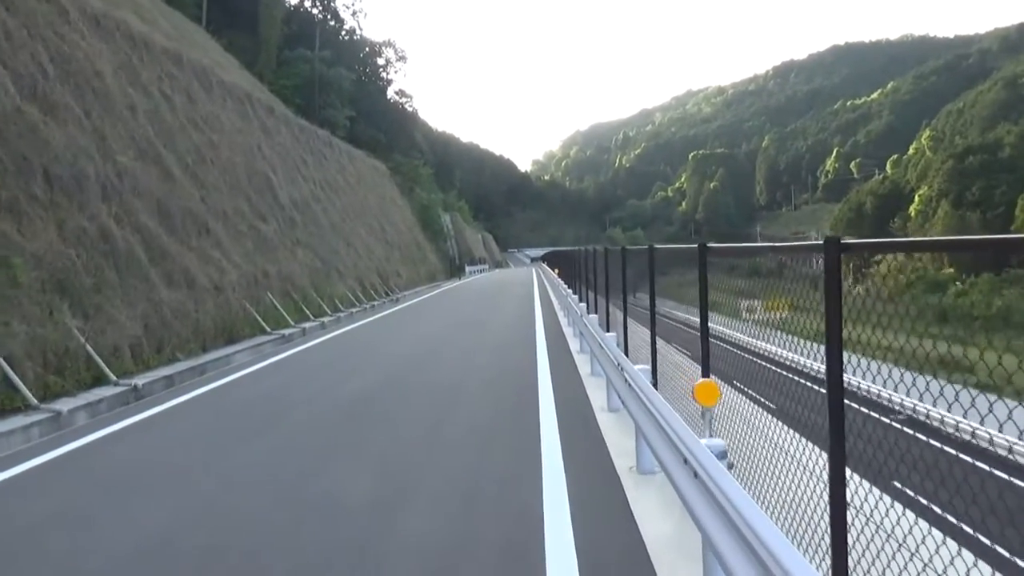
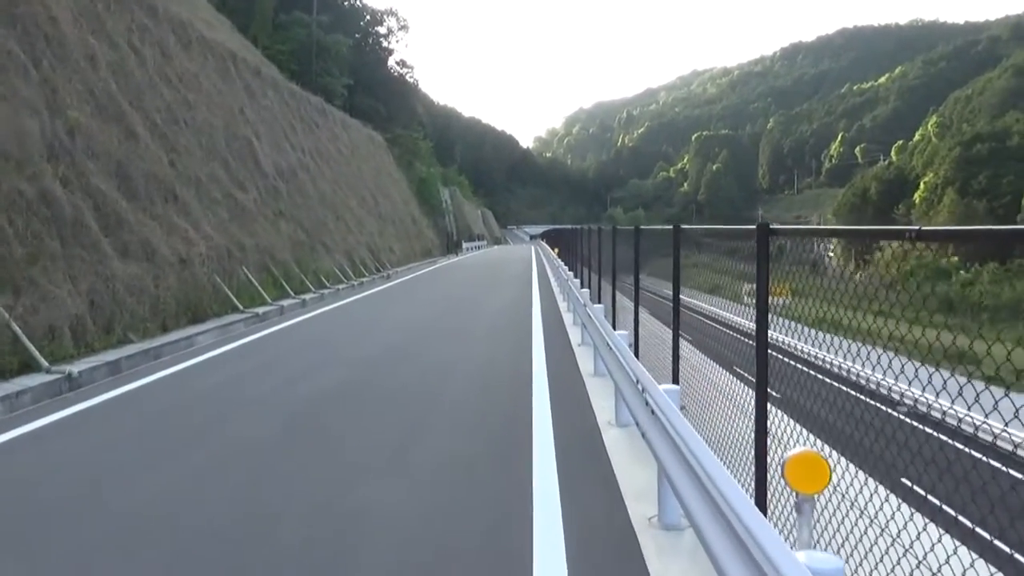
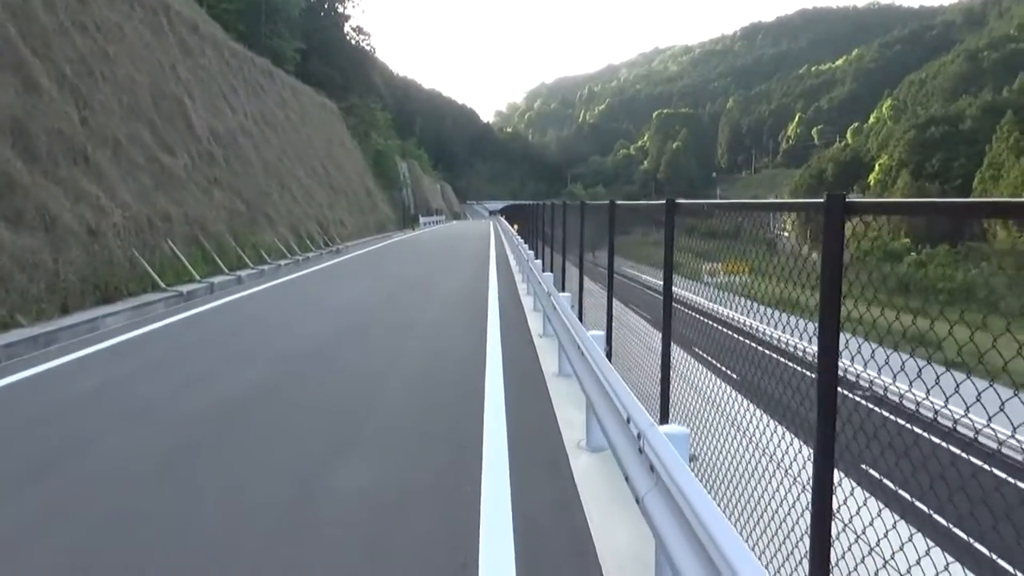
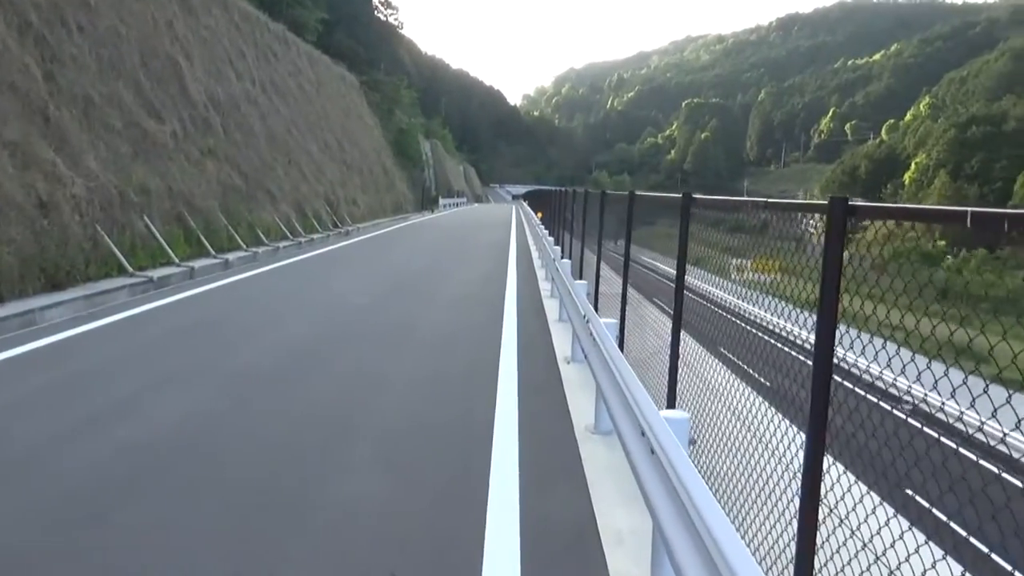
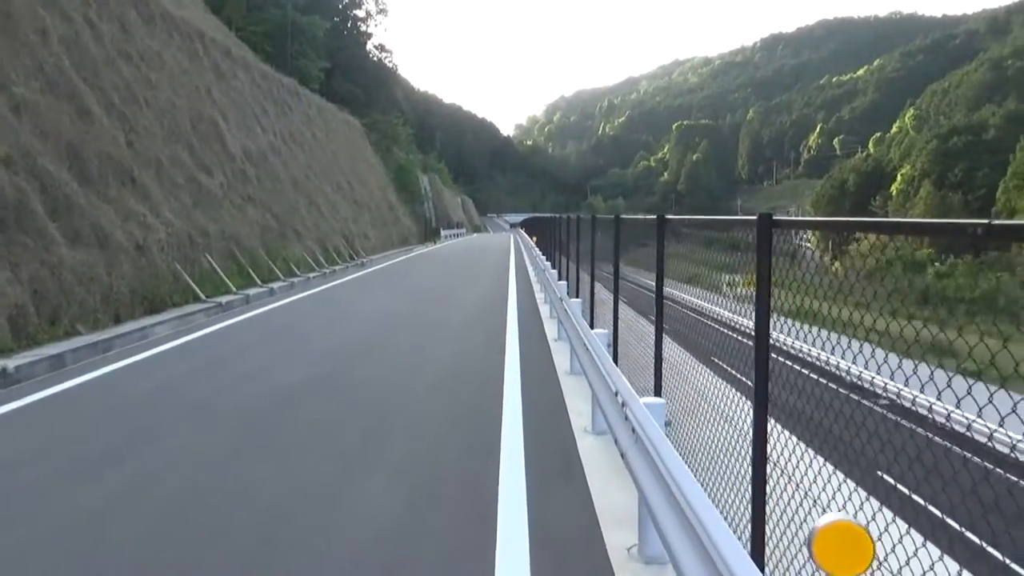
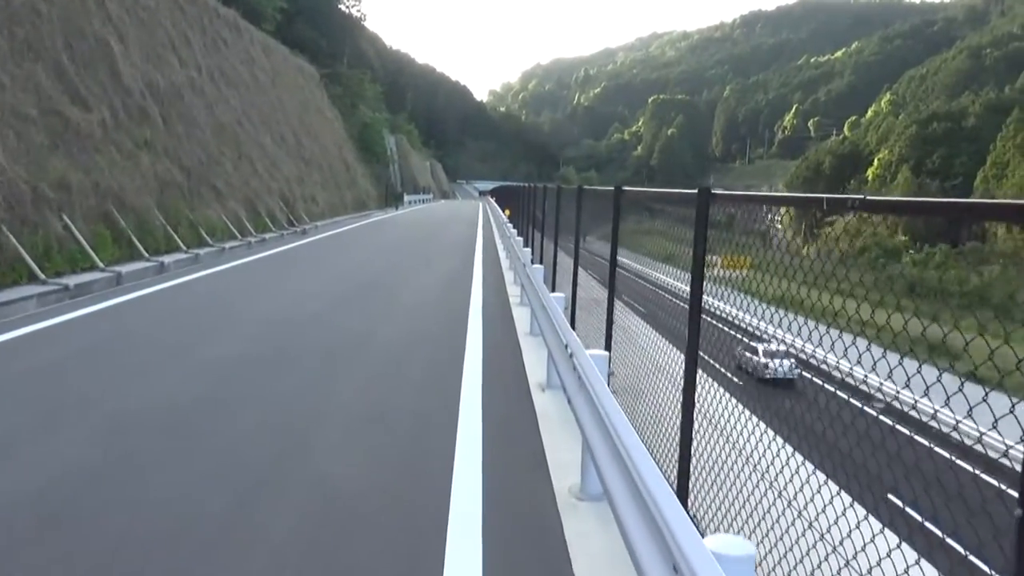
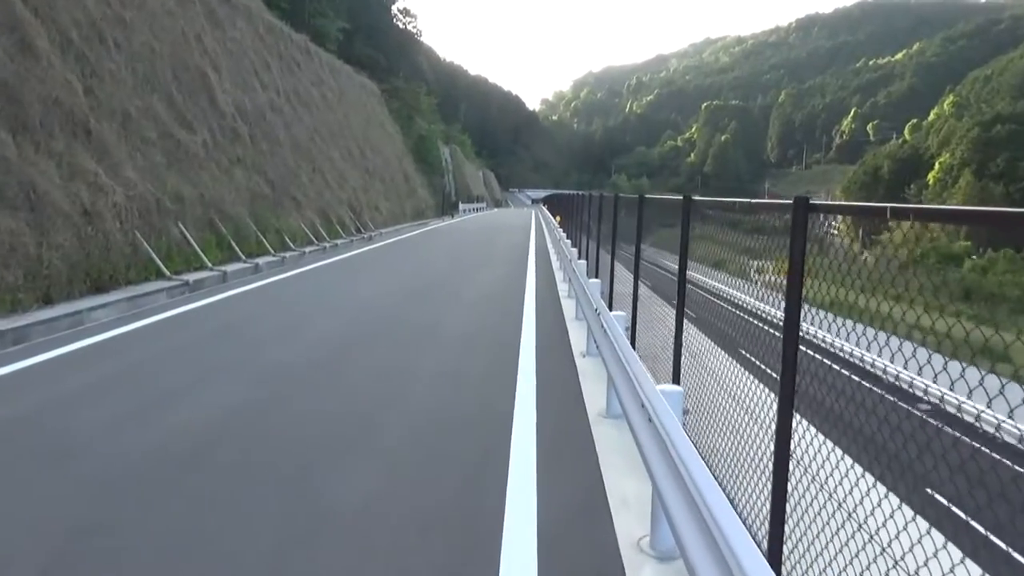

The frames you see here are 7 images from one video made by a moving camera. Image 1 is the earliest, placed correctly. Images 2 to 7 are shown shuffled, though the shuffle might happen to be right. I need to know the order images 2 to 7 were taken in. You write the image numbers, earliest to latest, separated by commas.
2, 5, 3, 7, 4, 6
